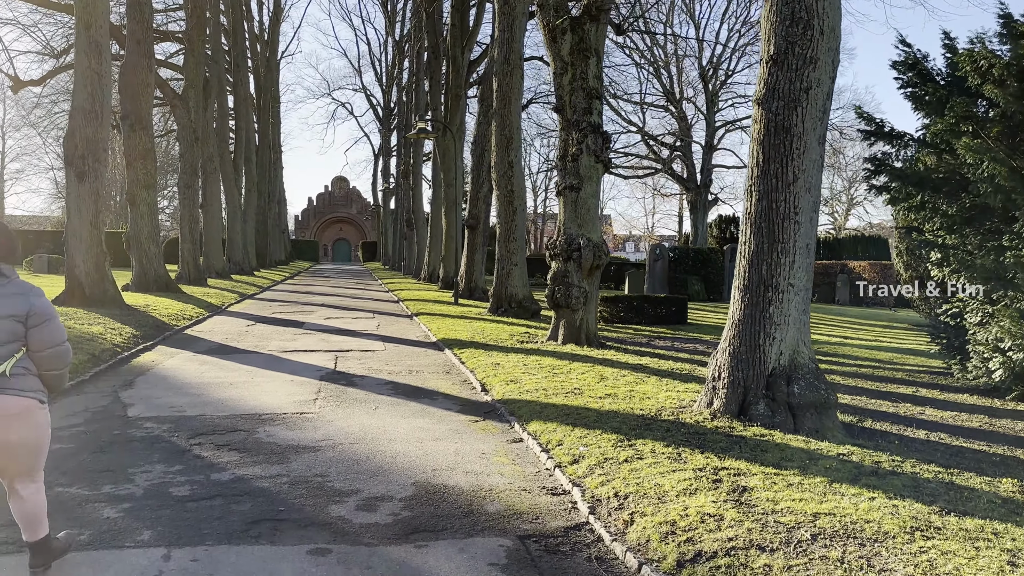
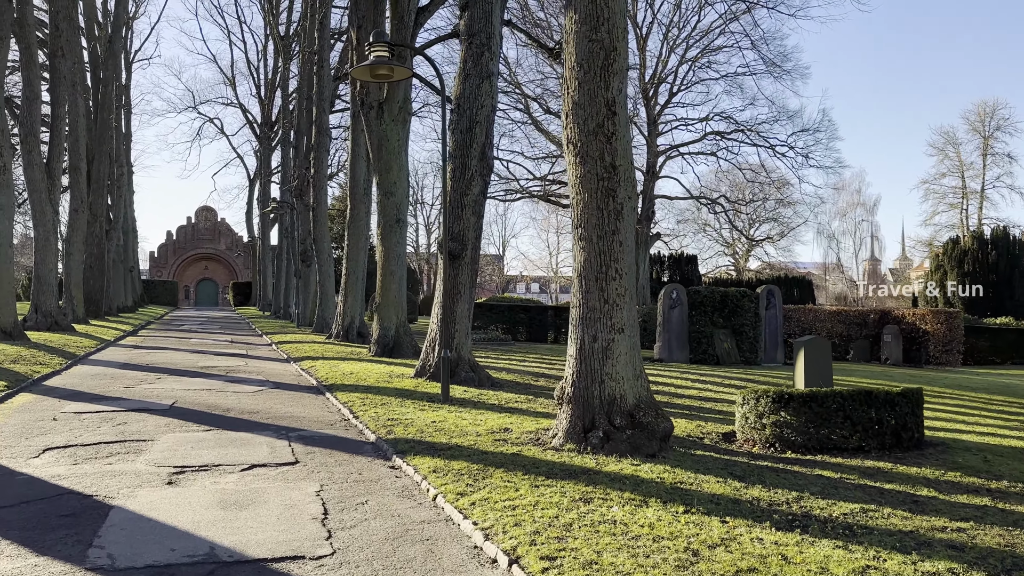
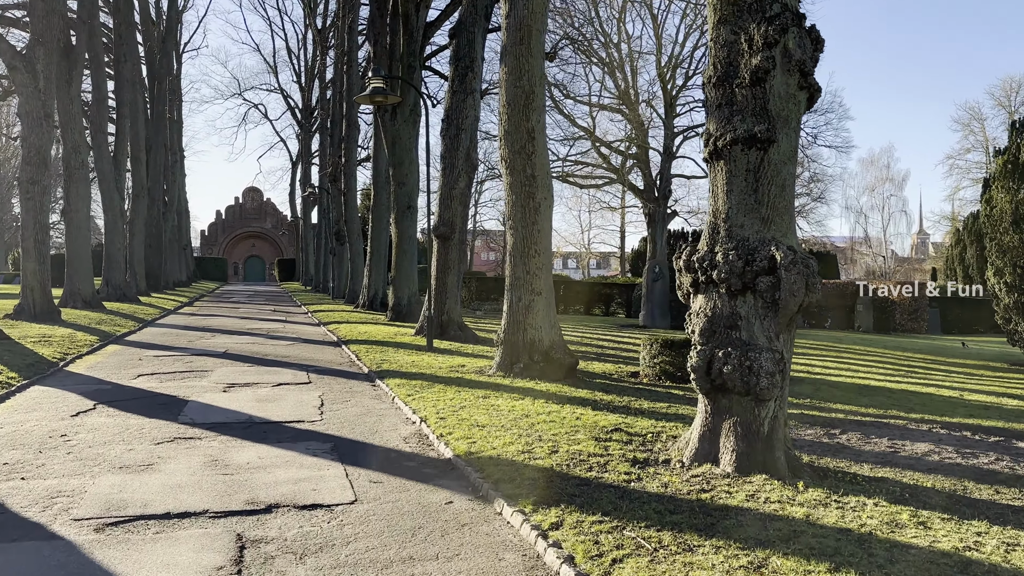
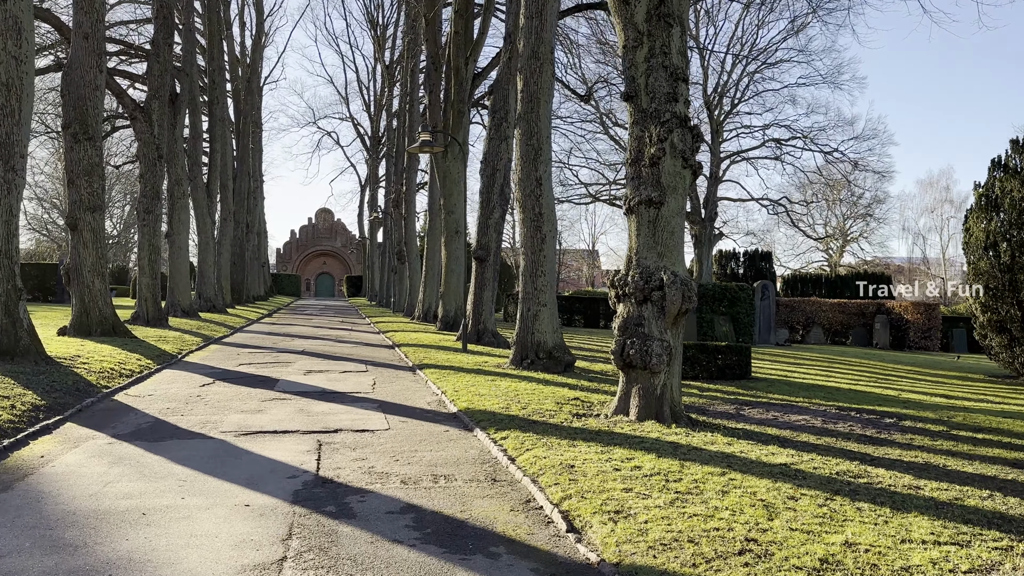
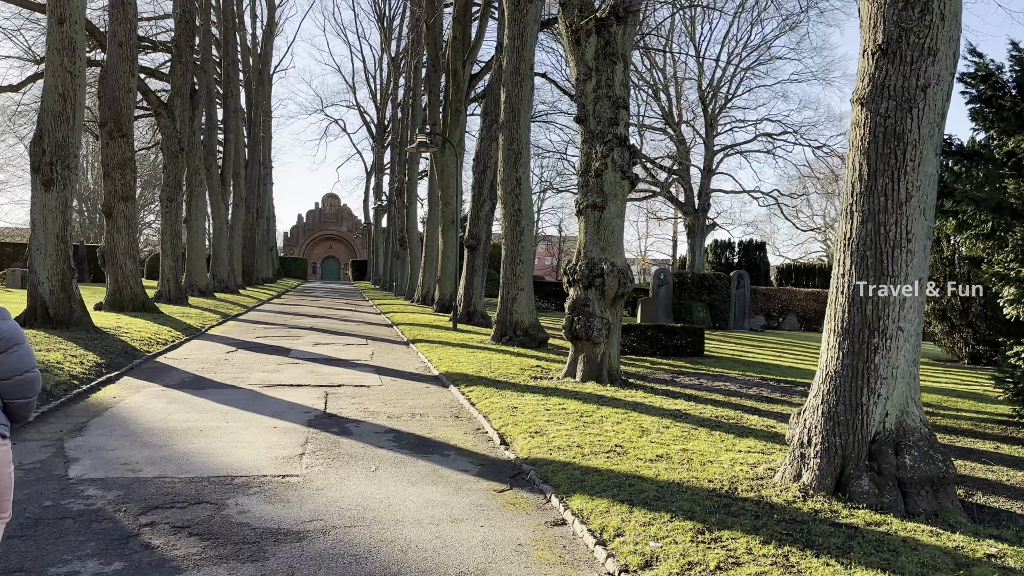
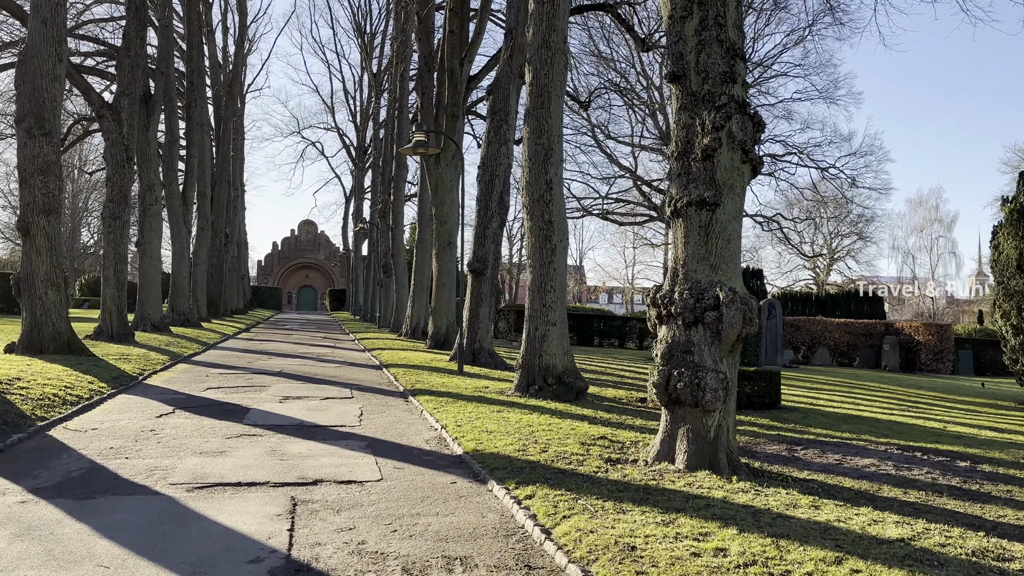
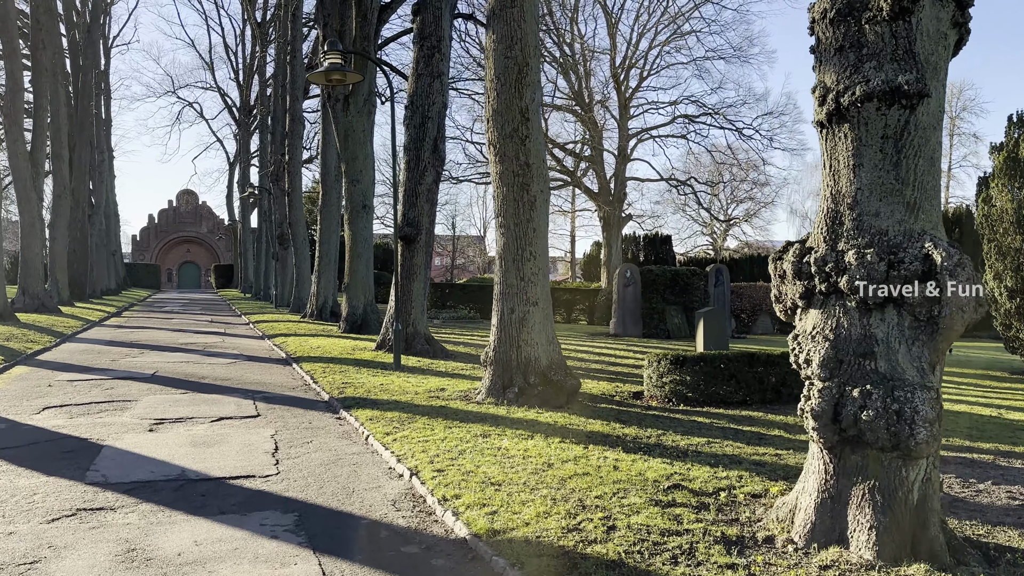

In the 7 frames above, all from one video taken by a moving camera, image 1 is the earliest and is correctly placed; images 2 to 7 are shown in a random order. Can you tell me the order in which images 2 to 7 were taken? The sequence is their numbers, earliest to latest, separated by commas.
5, 4, 6, 3, 7, 2
